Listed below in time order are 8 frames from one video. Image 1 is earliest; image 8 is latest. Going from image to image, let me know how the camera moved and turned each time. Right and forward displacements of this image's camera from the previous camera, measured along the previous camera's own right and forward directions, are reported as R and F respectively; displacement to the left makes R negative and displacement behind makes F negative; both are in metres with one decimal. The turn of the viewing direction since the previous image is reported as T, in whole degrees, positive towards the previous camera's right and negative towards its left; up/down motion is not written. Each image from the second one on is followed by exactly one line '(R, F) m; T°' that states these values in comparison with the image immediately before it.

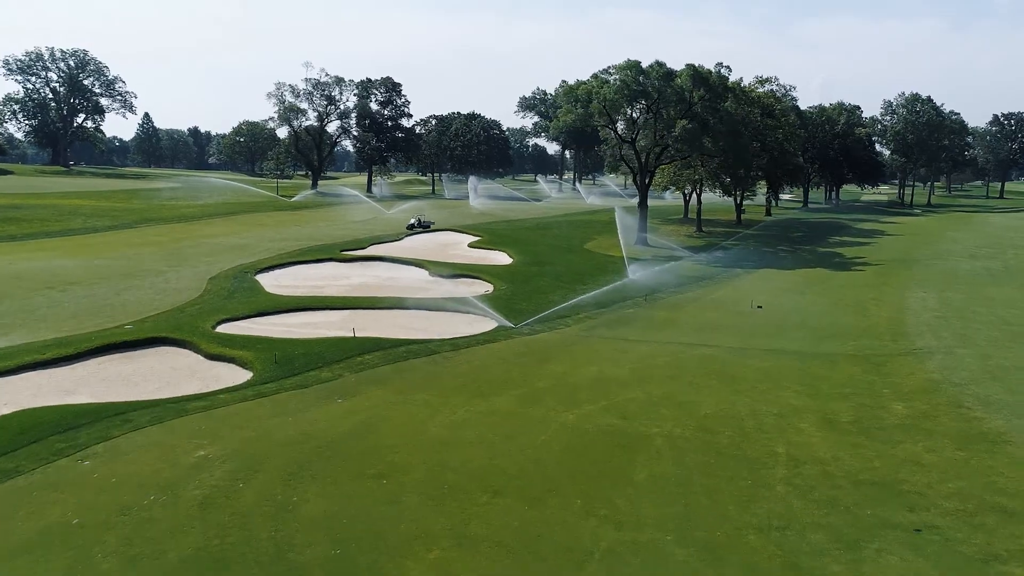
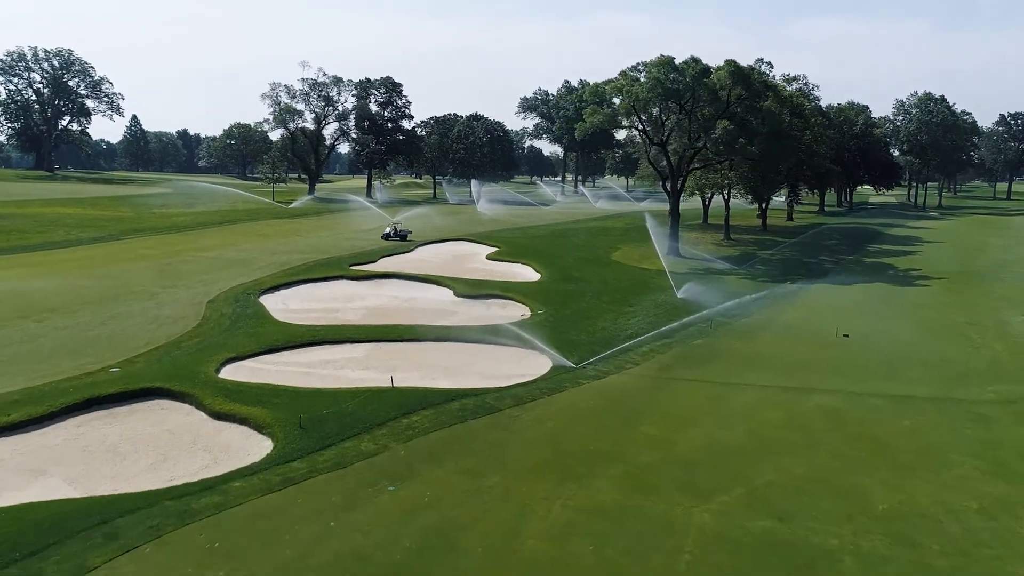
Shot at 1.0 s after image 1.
(-1.7, +3.7) m; +1°
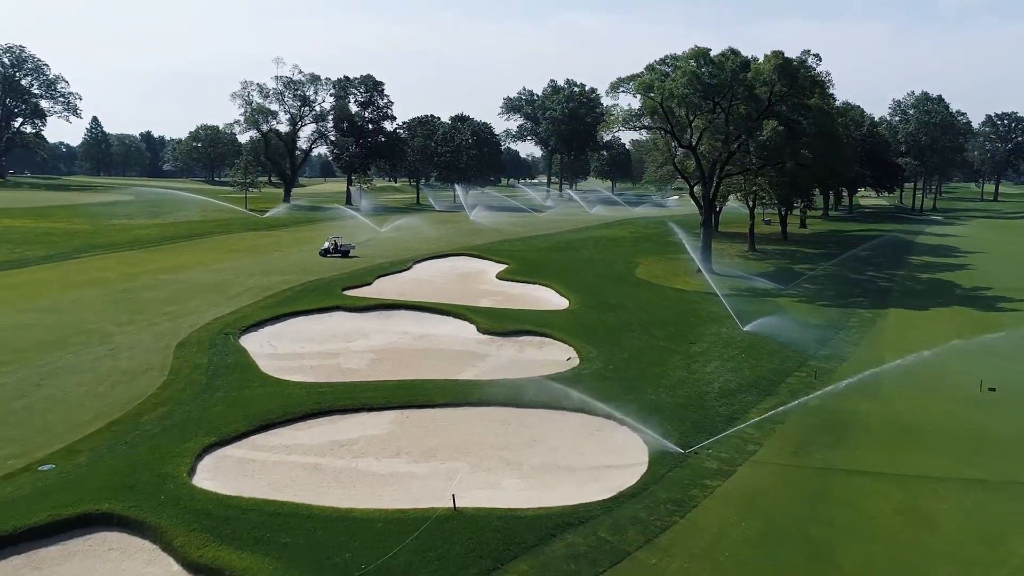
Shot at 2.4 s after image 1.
(-2.0, +5.2) m; +2°
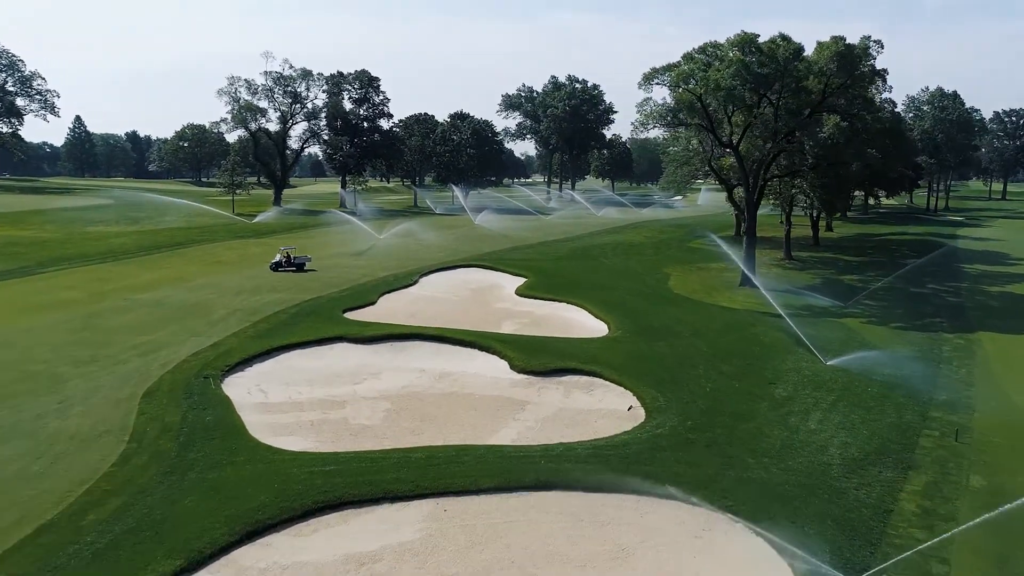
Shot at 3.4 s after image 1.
(-1.3, +4.3) m; +1°
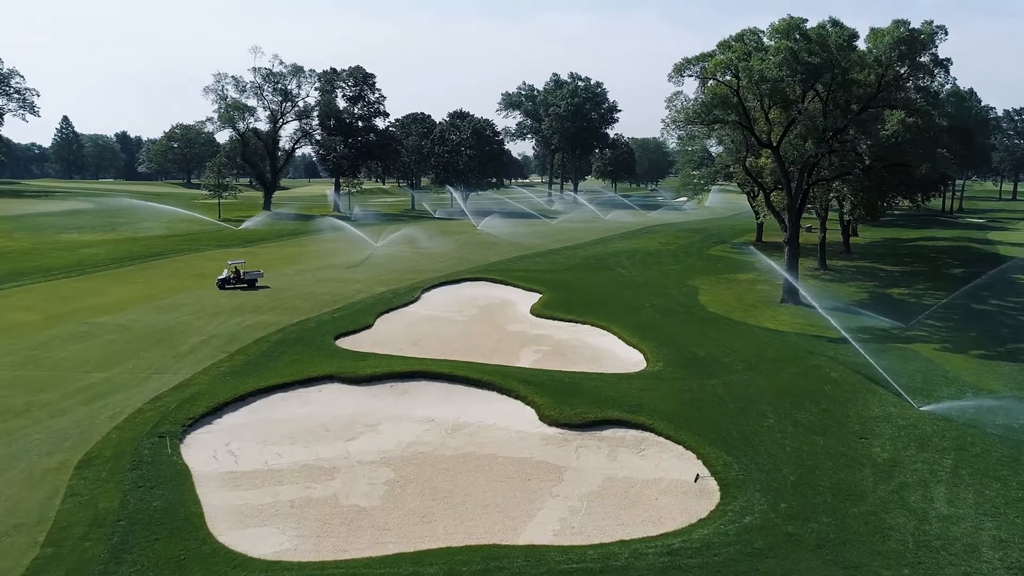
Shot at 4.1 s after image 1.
(-0.7, +3.9) m; 0°
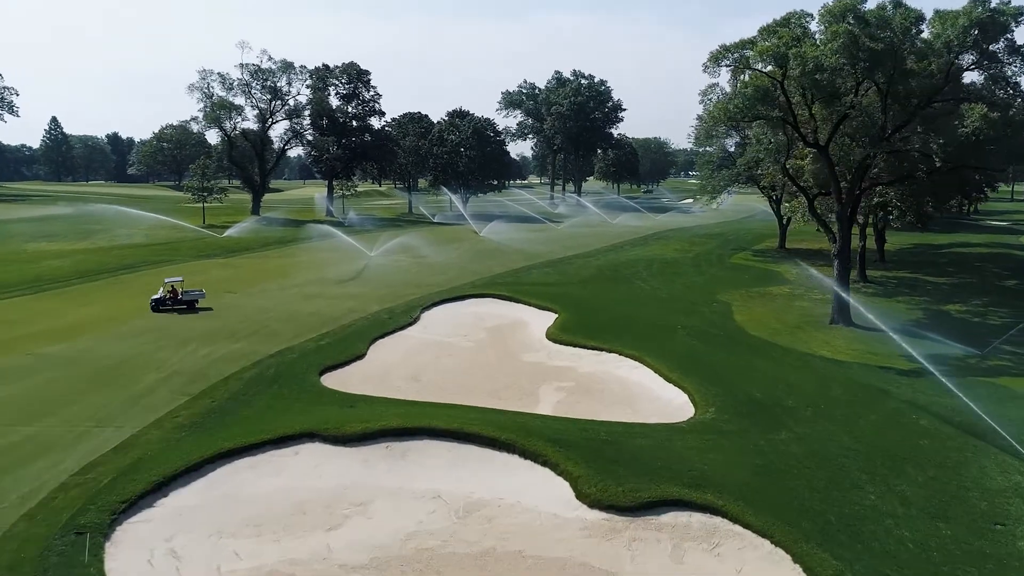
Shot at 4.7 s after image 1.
(-0.5, +3.8) m; 0°
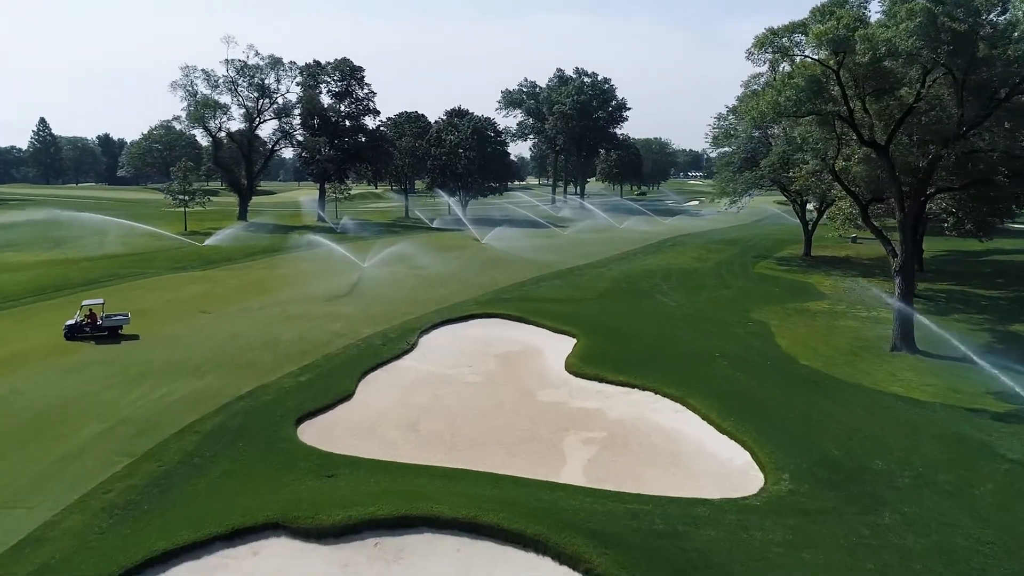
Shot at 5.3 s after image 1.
(-0.5, +3.8) m; 0°
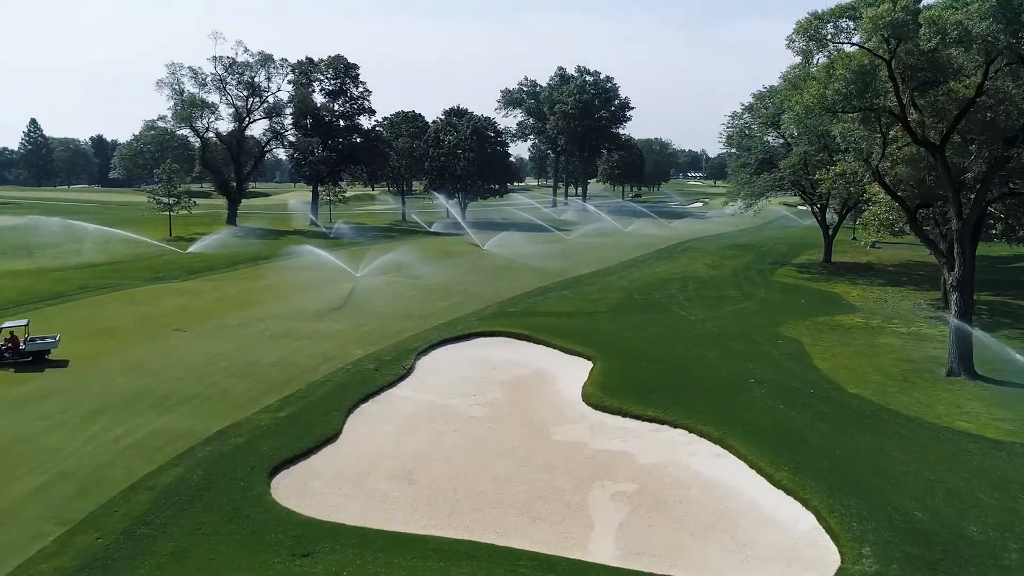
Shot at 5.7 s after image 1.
(-0.3, +2.7) m; 0°
